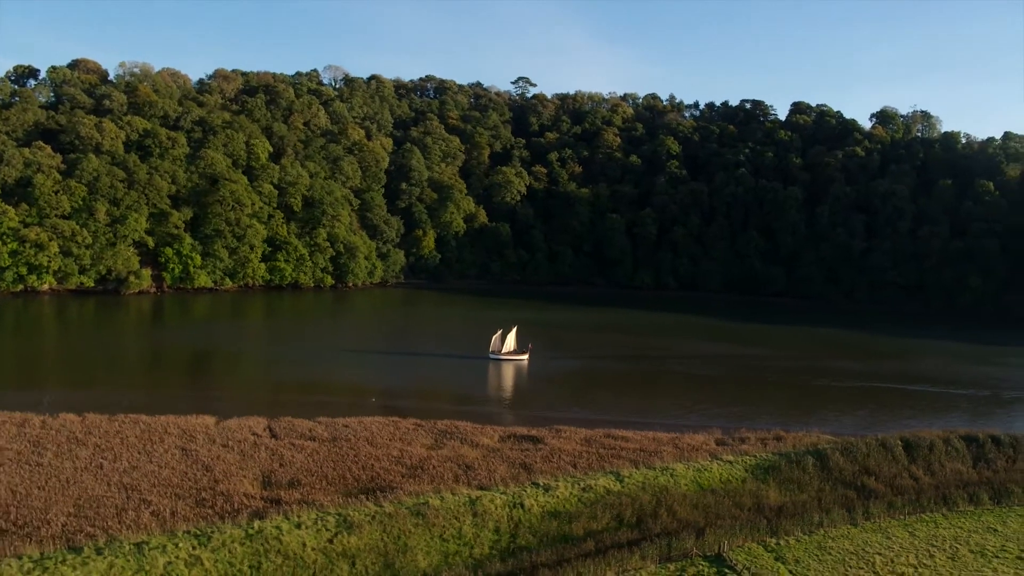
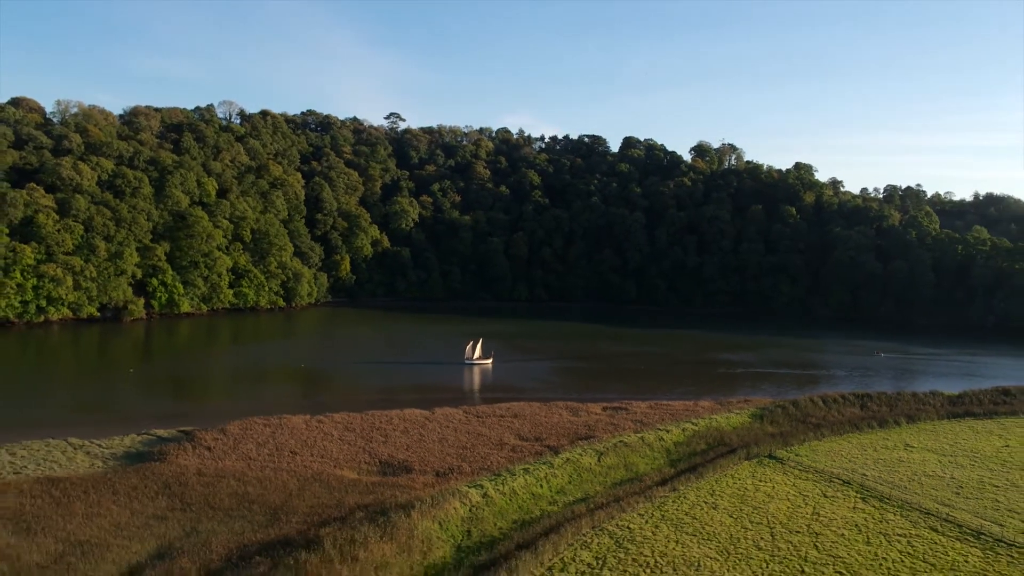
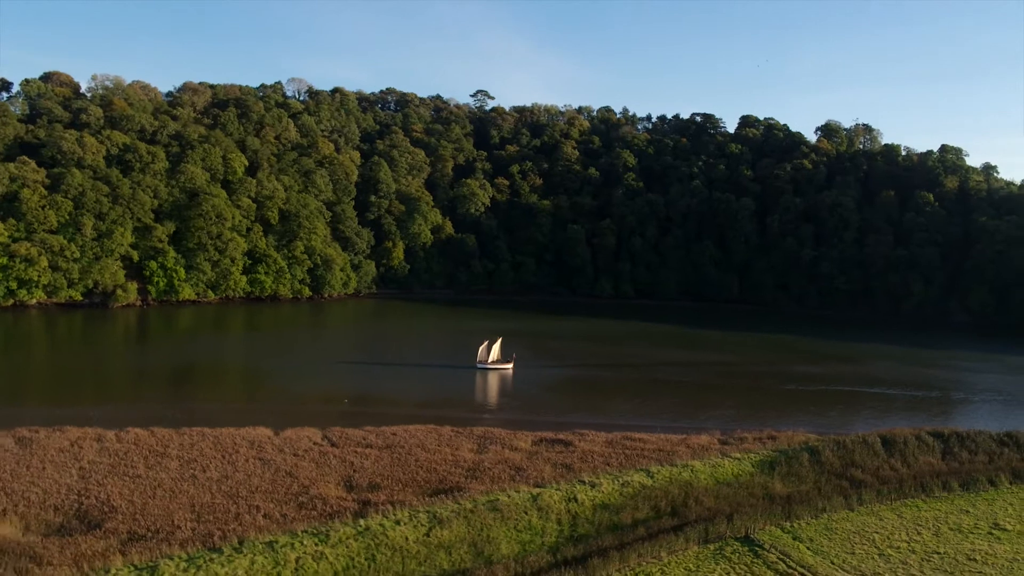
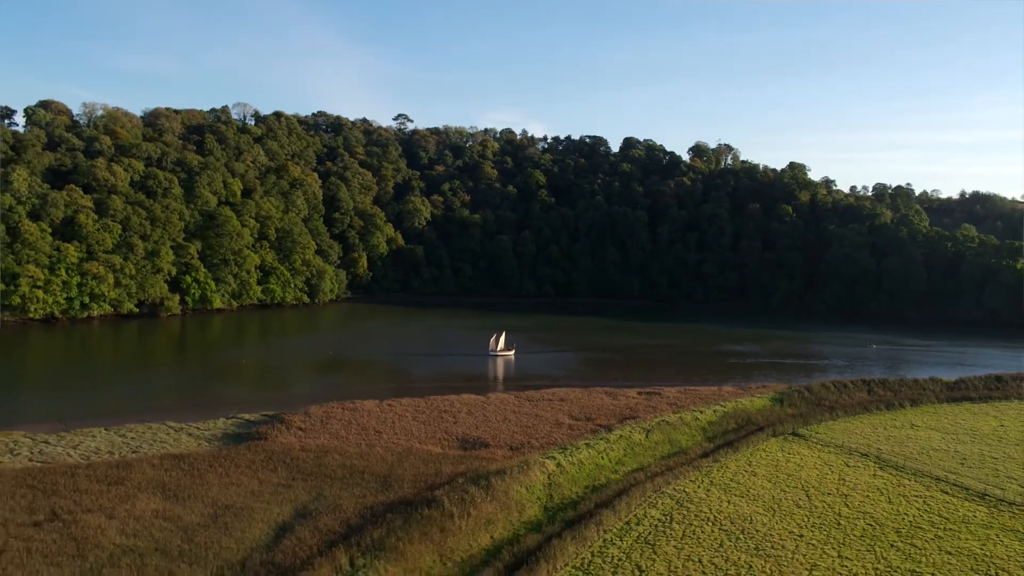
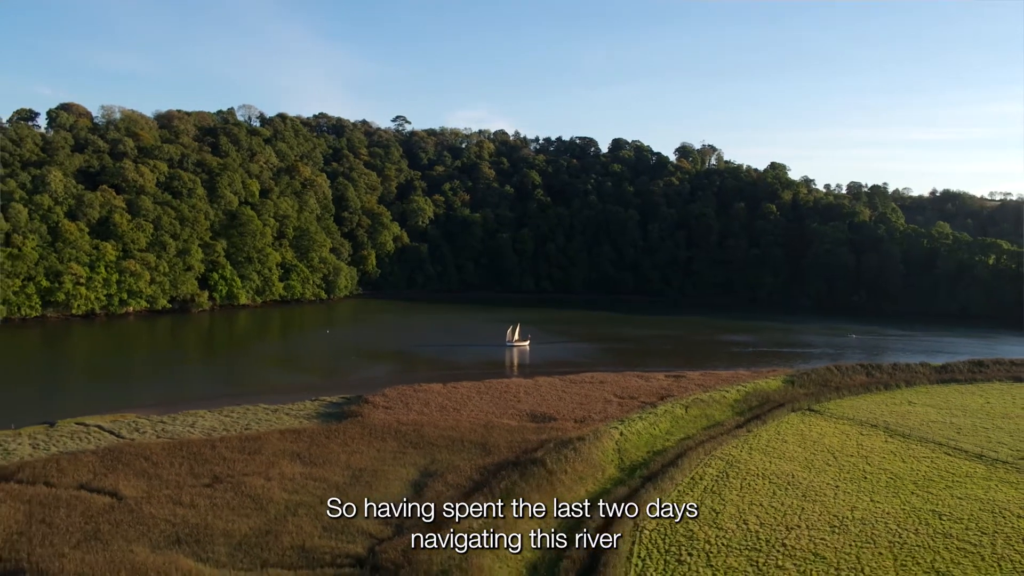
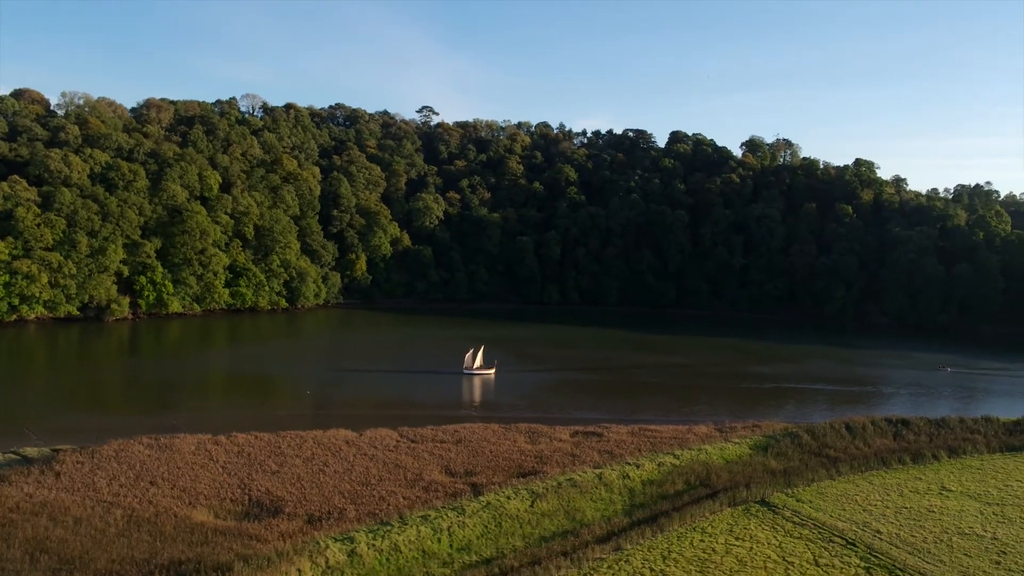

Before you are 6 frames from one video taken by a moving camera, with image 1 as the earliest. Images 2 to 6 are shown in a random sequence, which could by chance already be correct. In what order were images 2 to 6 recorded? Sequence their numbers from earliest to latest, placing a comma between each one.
3, 6, 2, 4, 5
